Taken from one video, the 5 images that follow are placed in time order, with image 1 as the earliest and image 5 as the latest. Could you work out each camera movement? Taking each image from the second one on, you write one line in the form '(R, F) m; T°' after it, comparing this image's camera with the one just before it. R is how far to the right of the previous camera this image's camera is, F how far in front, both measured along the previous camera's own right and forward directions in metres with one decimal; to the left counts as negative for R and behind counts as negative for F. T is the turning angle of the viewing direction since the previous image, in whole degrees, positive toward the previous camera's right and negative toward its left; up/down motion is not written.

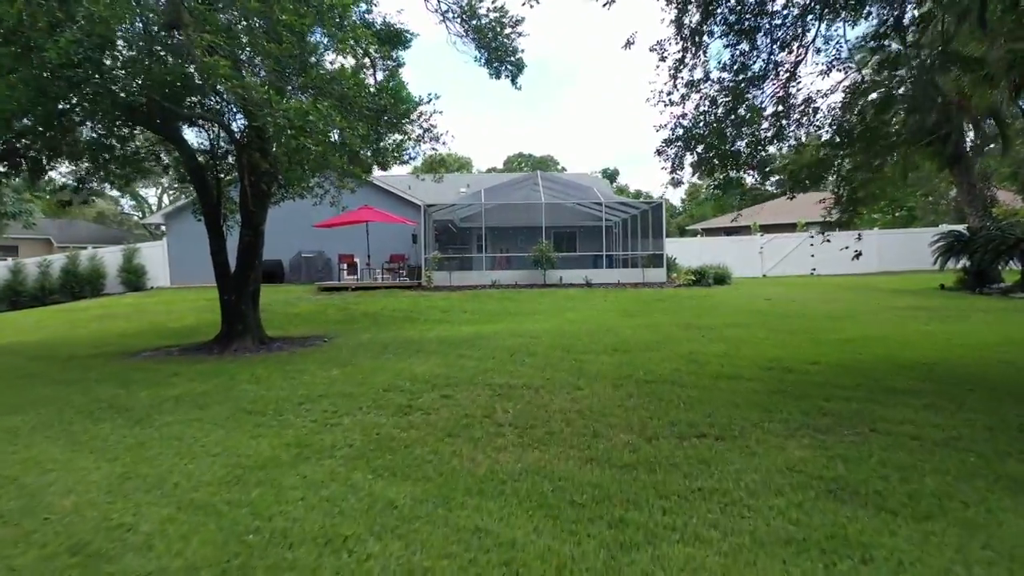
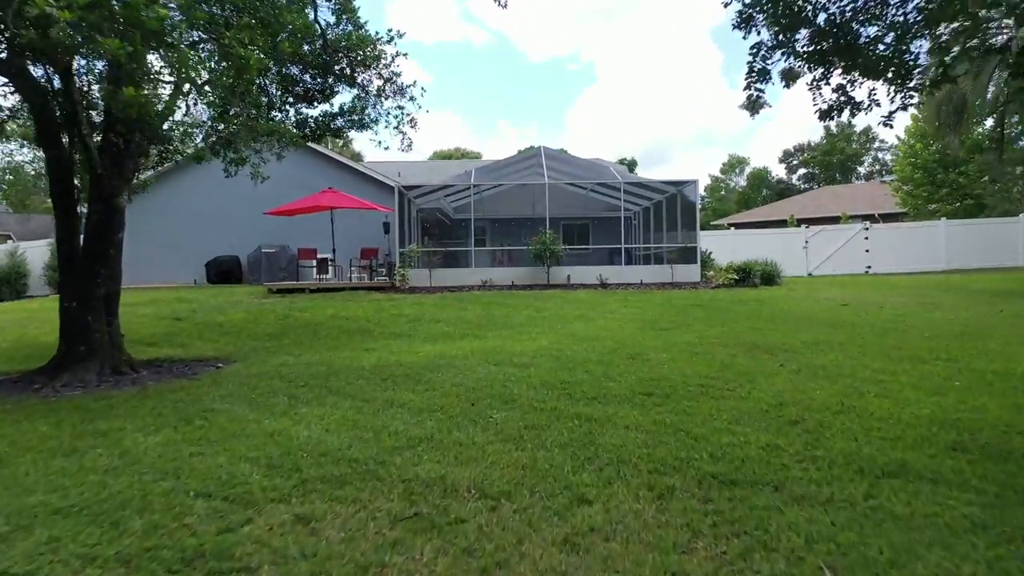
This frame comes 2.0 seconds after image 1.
(+0.3, +3.6) m; -1°
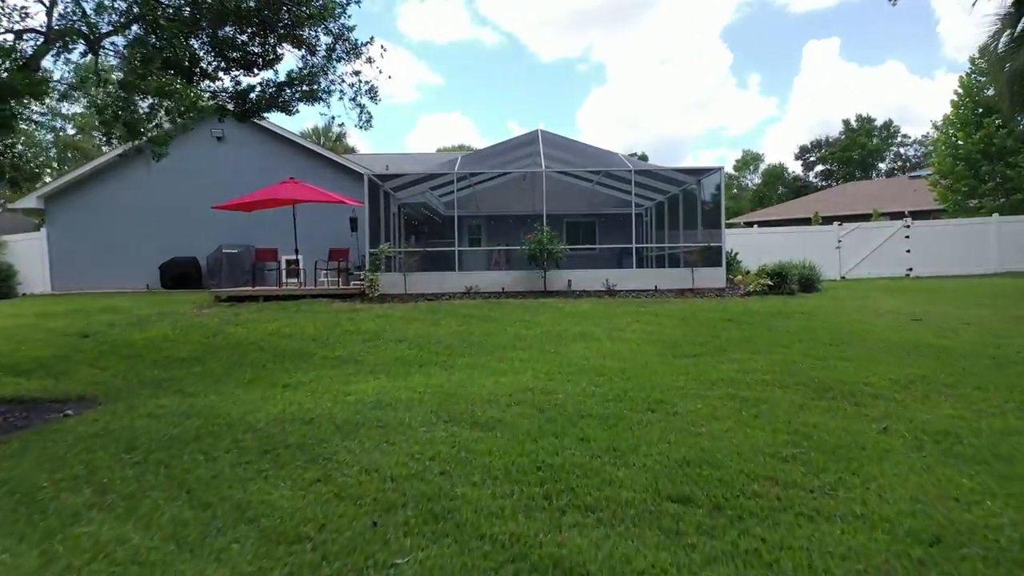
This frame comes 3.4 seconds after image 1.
(+0.3, +2.3) m; -1°
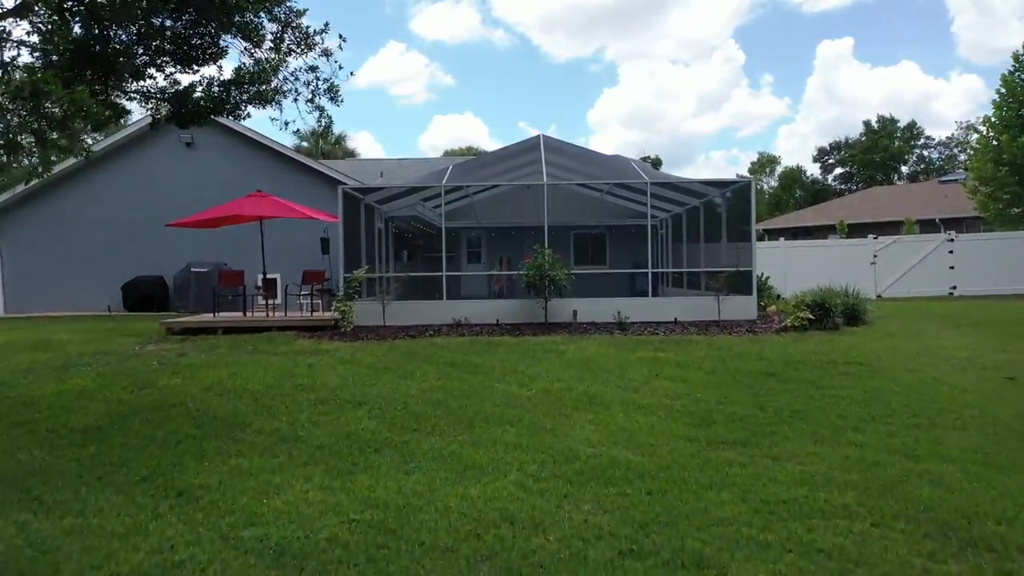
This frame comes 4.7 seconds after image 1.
(+0.2, +1.7) m; -1°
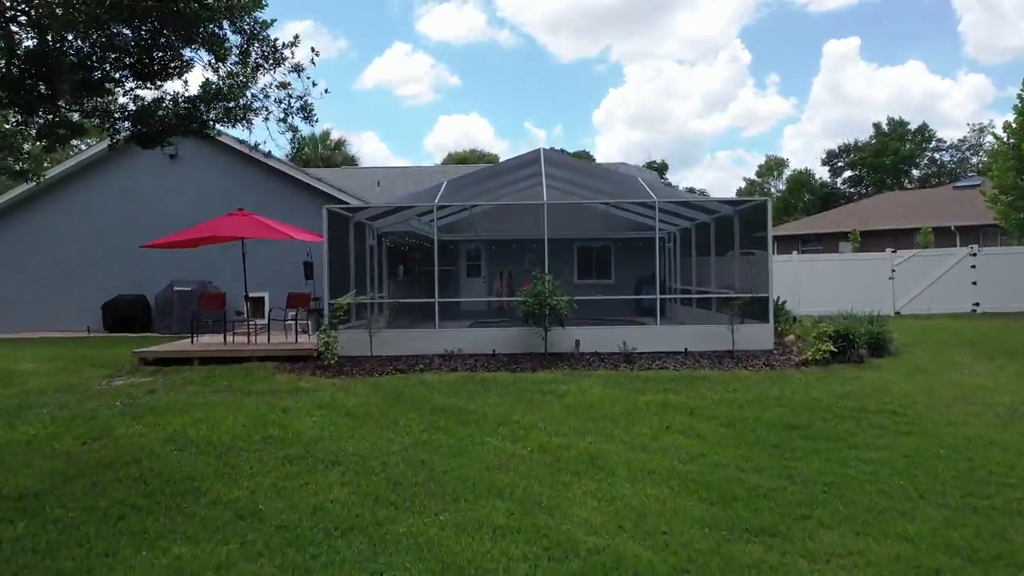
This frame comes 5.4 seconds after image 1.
(+0.1, +0.8) m; 0°
